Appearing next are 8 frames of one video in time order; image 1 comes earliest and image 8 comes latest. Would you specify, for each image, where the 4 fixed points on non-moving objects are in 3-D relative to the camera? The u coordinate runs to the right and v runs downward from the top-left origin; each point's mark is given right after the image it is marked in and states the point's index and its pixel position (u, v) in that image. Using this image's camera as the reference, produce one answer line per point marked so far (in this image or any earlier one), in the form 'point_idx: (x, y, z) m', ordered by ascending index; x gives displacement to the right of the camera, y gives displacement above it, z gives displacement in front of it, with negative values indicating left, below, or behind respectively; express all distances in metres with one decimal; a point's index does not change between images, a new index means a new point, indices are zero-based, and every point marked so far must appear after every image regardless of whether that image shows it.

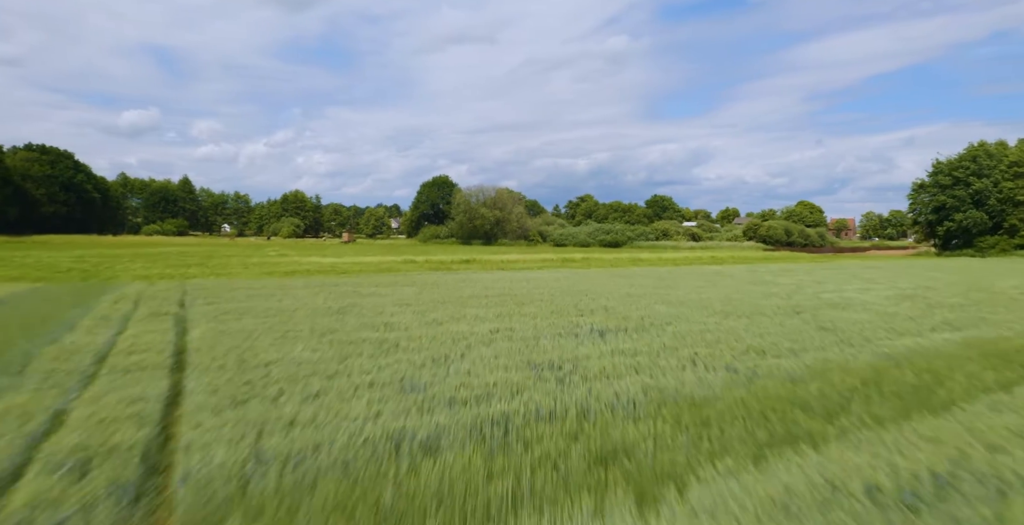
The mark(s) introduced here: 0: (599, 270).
0: (+3.1, -0.2, +18.2) m
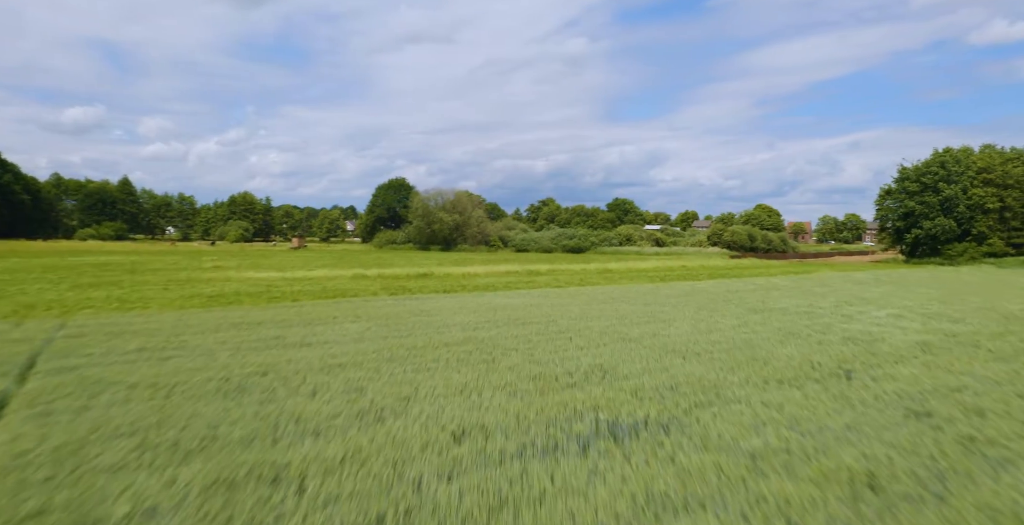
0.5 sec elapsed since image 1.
0: (+2.0, -0.8, +16.5) m
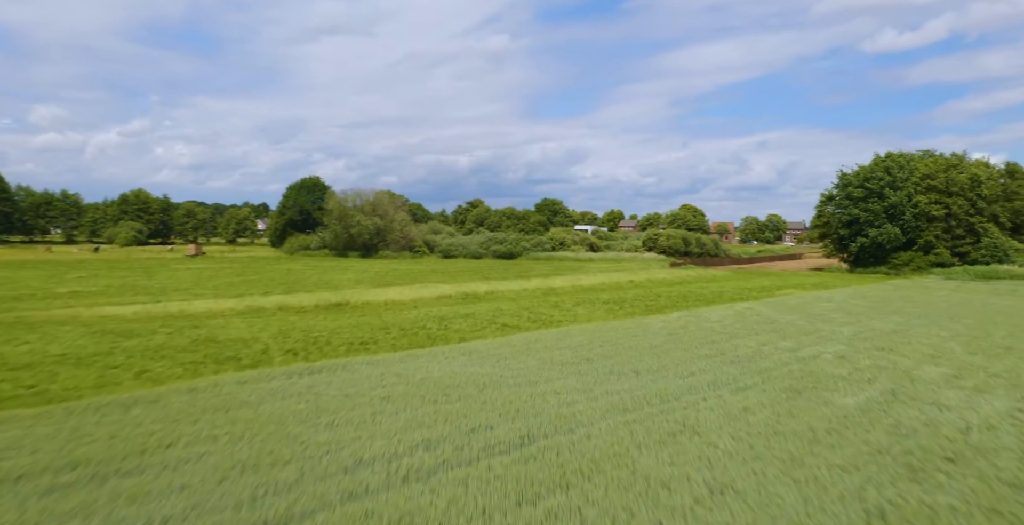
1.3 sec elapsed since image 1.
0: (+0.5, -1.6, +13.3) m
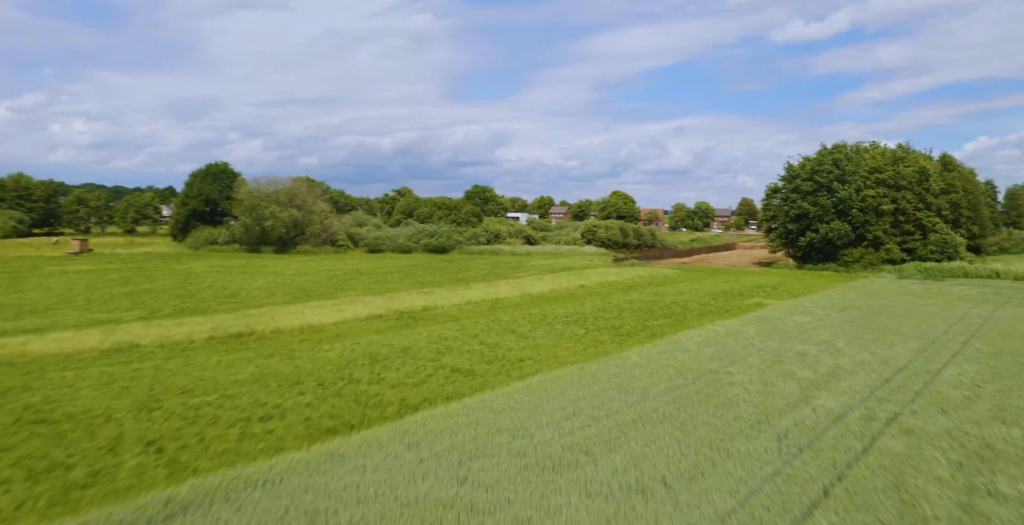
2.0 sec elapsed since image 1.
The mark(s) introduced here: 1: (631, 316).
0: (-0.4, -2.3, +10.5) m
1: (+3.8, -1.7, +17.0) m
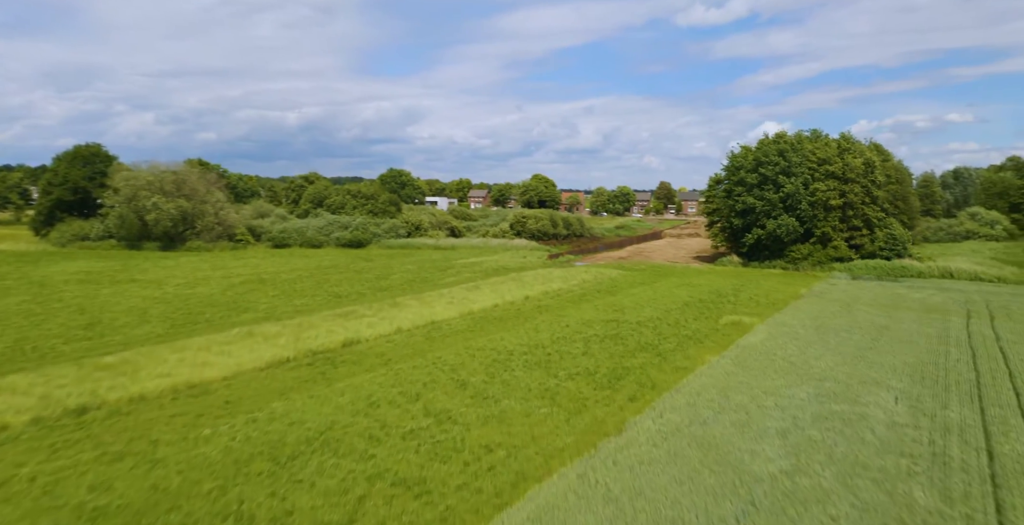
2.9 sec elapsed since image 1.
0: (-0.8, -3.2, +7.2) m
1: (+2.4, -2.3, +14.3) m
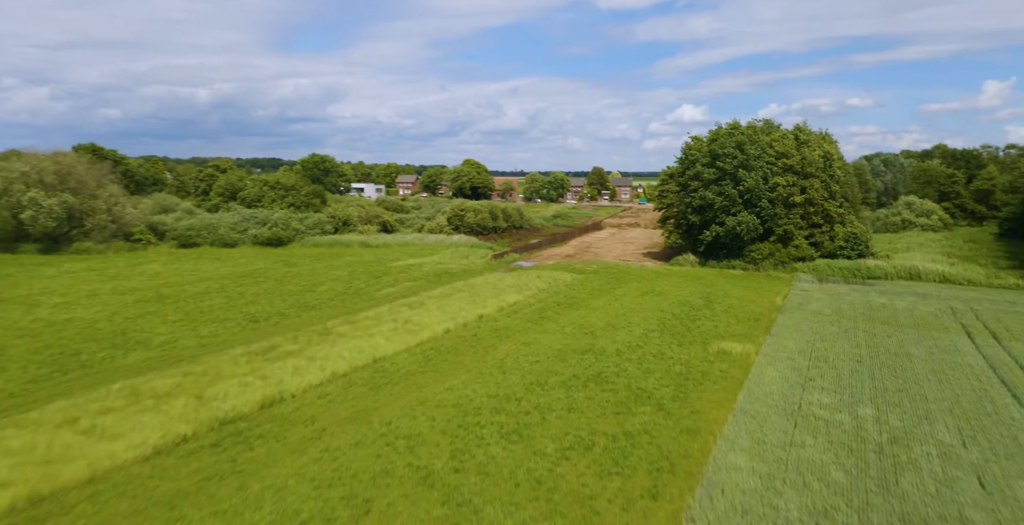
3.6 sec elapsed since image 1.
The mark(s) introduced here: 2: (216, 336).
0: (-0.5, -4.2, +4.4) m
1: (+1.7, -3.0, +11.8) m
2: (-10.8, -2.6, +19.6) m
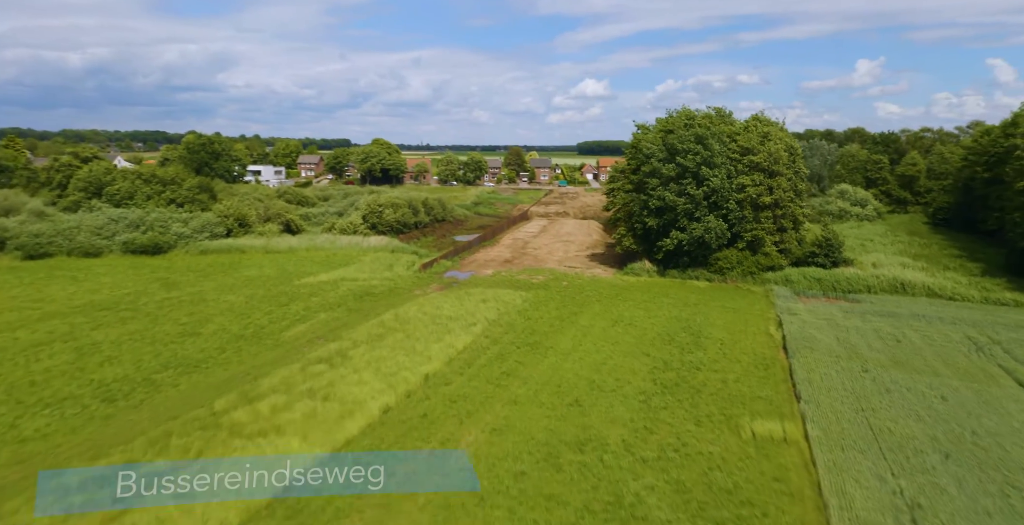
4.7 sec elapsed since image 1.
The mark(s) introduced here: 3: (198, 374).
0: (+0.7, -6.1, +0.4) m
1: (+1.6, -4.5, +8.0) m
2: (-11.9, -4.4, +13.7) m
3: (-10.4, -3.3, +17.7) m
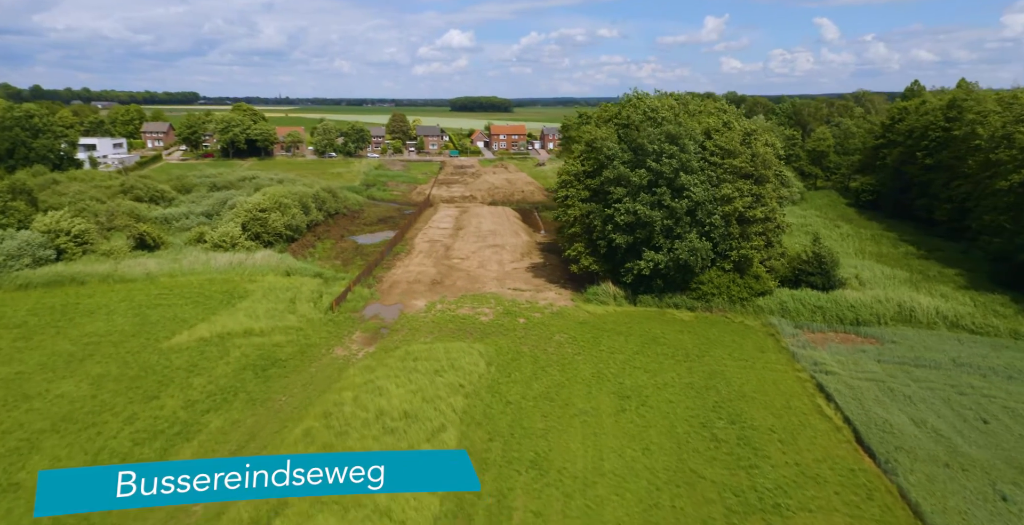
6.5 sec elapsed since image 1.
0: (+4.5, -9.4, -3.8) m
1: (+3.8, -7.3, +3.7) m
2: (-10.7, -8.0, +6.5) m
3: (-10.0, -6.5, +10.7) m
